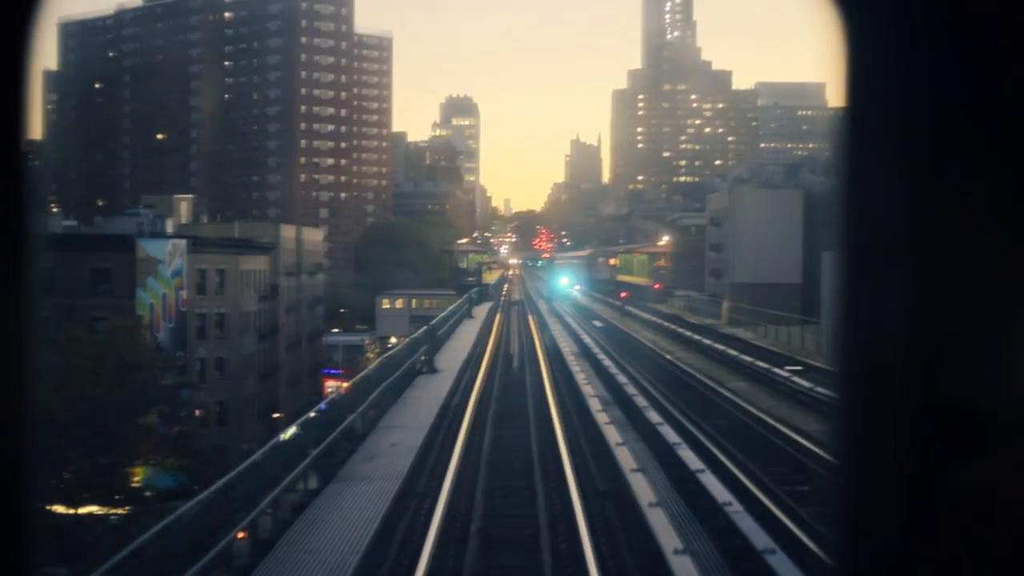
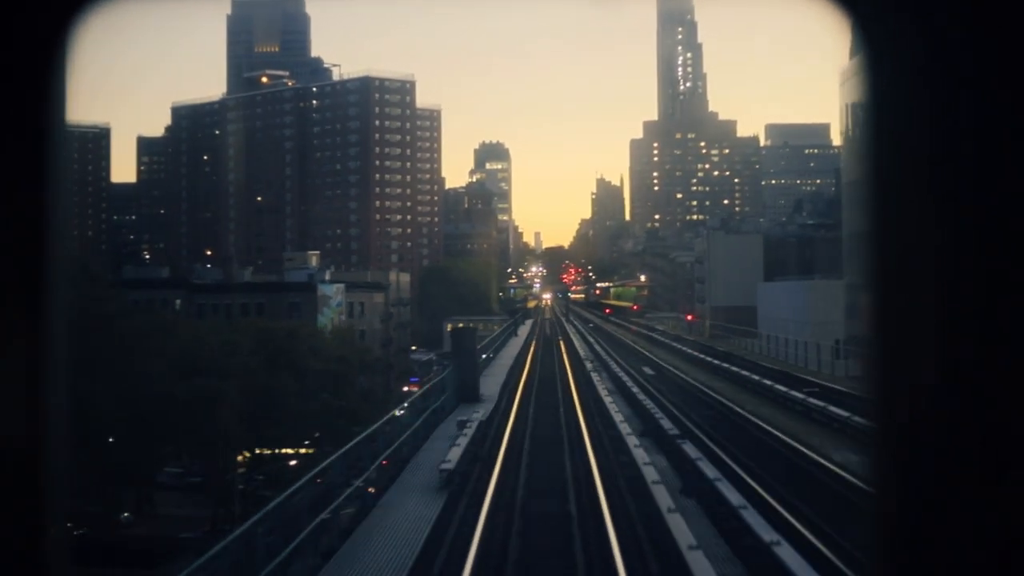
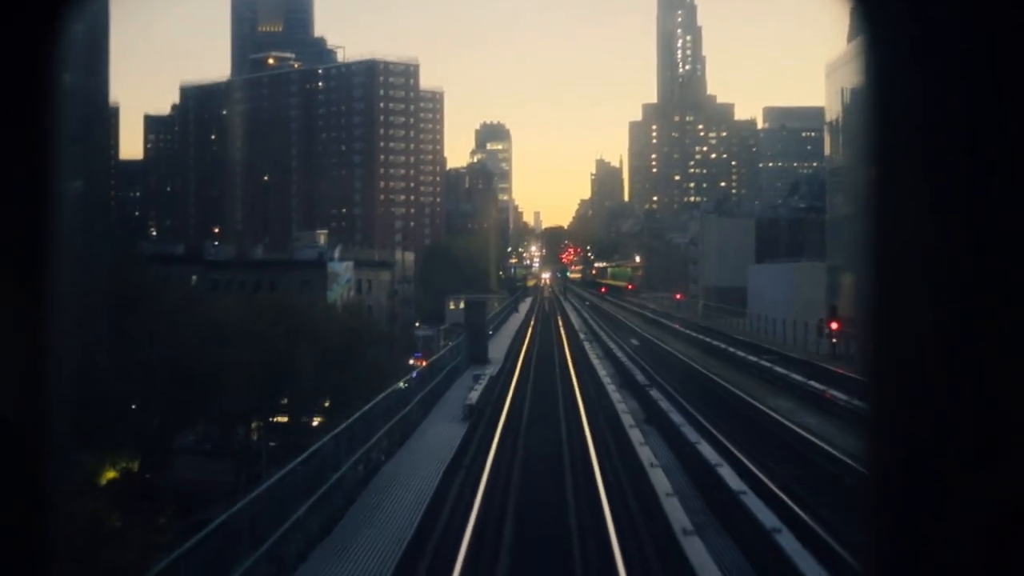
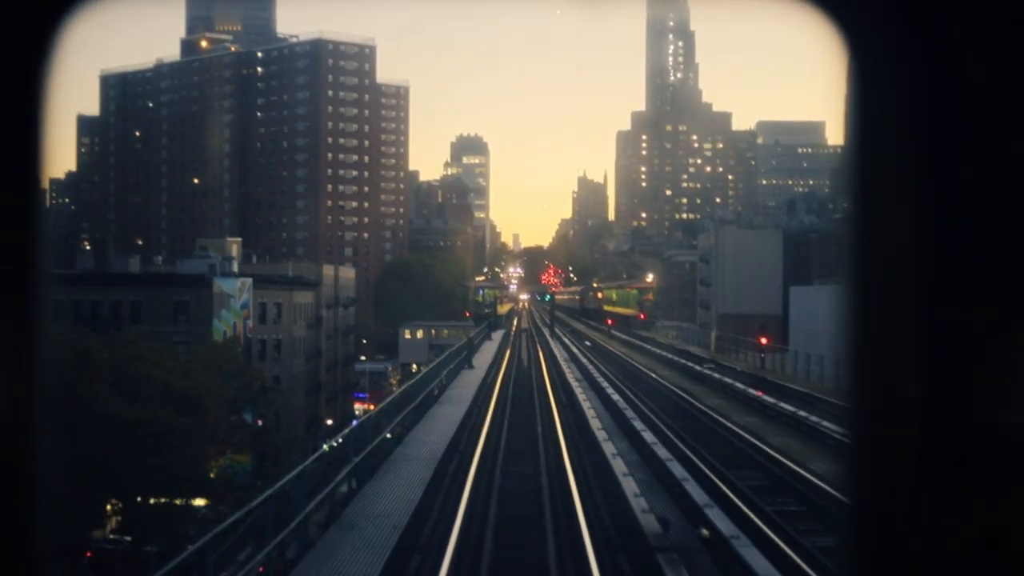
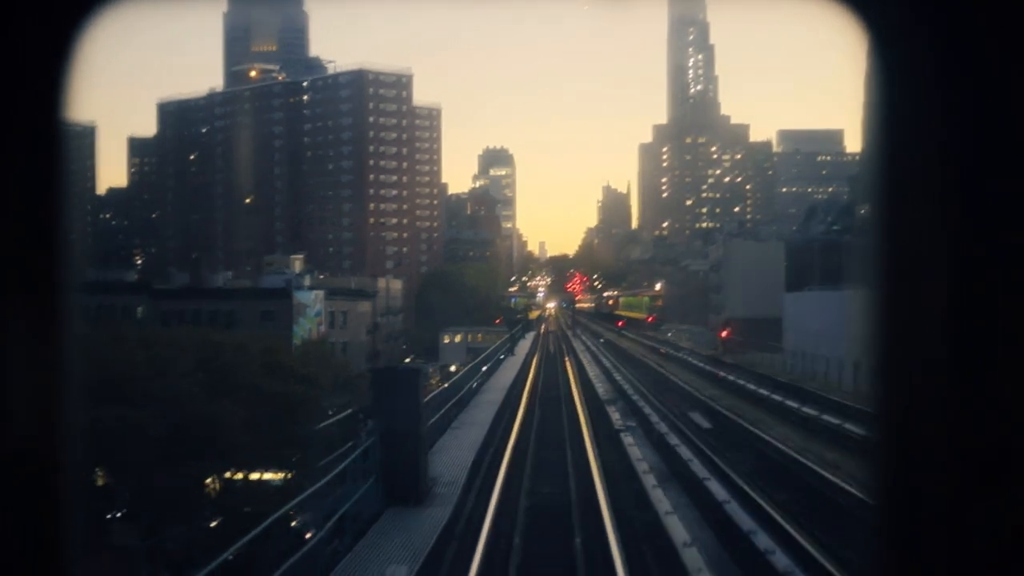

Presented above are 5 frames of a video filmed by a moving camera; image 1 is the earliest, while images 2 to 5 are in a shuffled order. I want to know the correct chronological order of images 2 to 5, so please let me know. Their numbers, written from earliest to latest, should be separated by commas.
4, 5, 2, 3
